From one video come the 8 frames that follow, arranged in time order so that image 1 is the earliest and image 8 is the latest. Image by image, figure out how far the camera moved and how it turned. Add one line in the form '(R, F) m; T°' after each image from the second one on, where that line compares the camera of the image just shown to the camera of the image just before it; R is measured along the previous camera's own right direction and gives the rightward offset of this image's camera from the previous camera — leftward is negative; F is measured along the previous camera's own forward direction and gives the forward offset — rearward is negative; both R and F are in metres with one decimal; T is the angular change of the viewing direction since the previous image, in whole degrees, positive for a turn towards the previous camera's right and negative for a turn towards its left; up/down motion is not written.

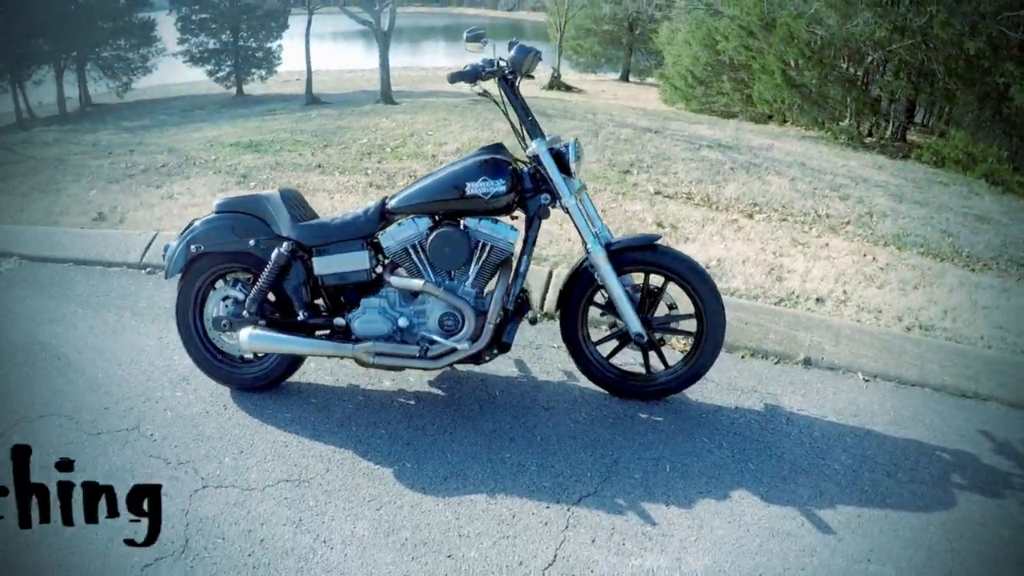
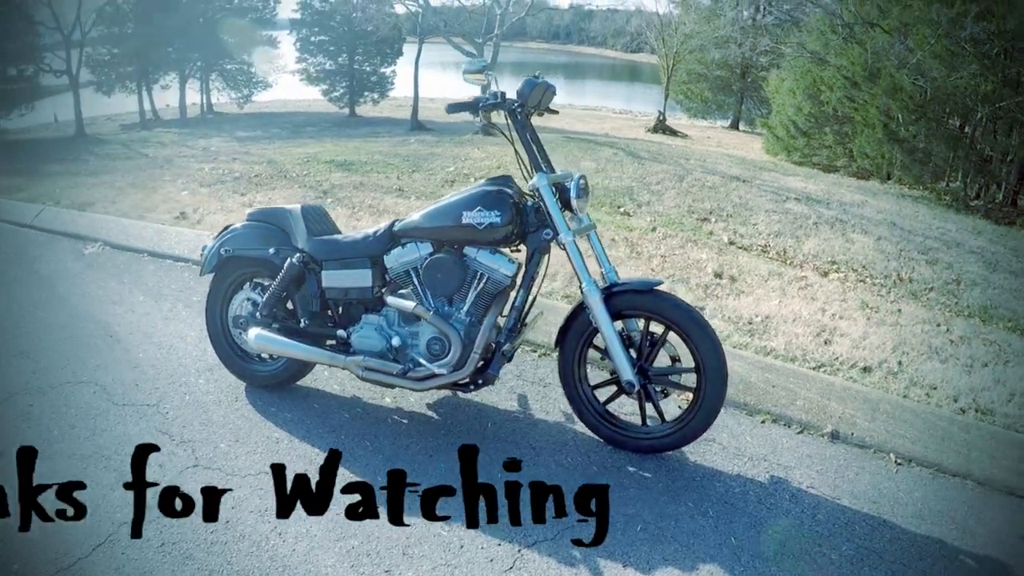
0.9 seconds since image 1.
(+0.5, +0.2) m; -7°
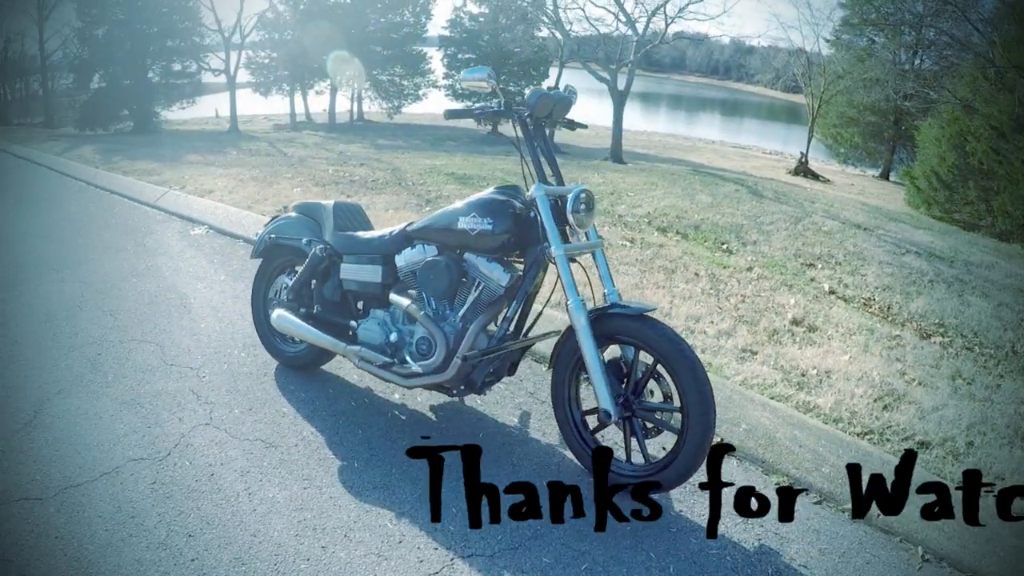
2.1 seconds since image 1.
(+0.6, +0.2) m; -10°
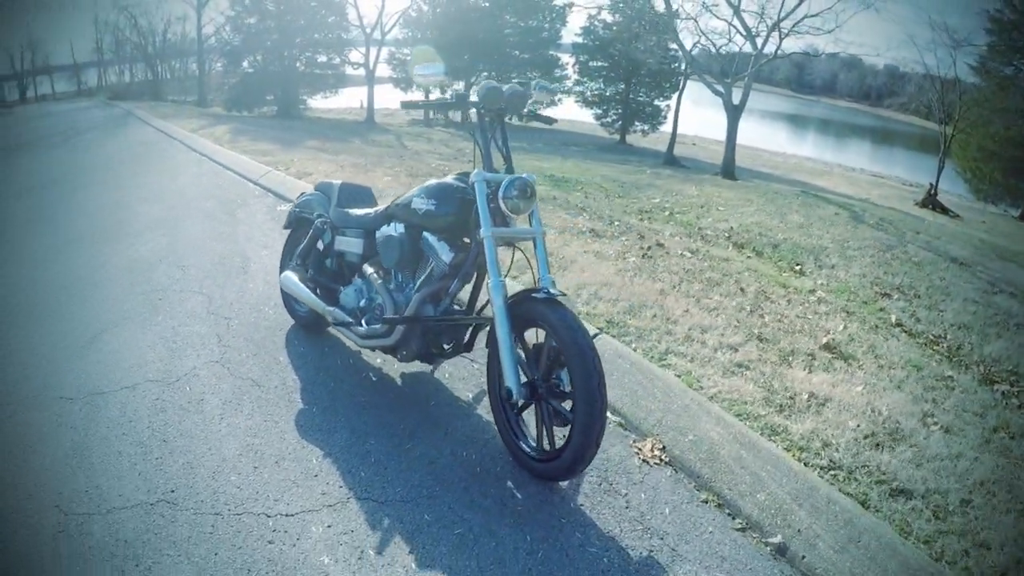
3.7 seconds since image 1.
(+0.8, -0.1) m; -9°
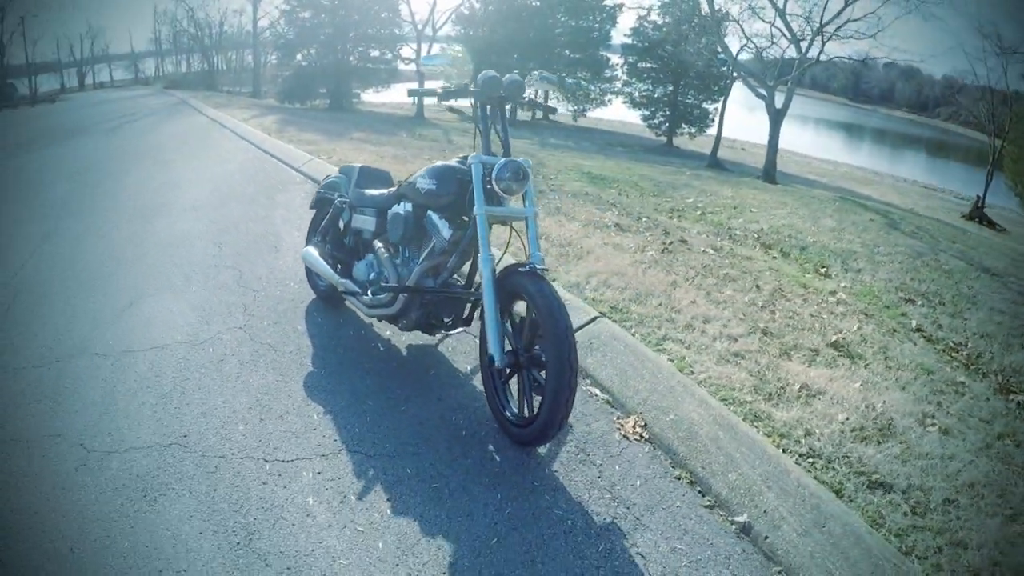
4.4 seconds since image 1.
(+0.2, -0.2) m; -3°
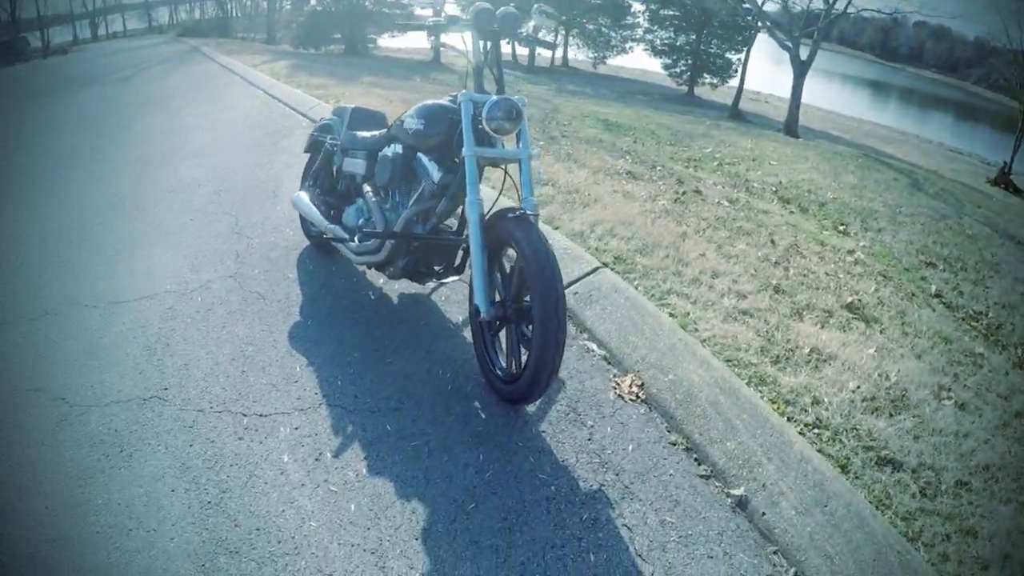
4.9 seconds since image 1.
(+0.1, +0.2) m; -1°
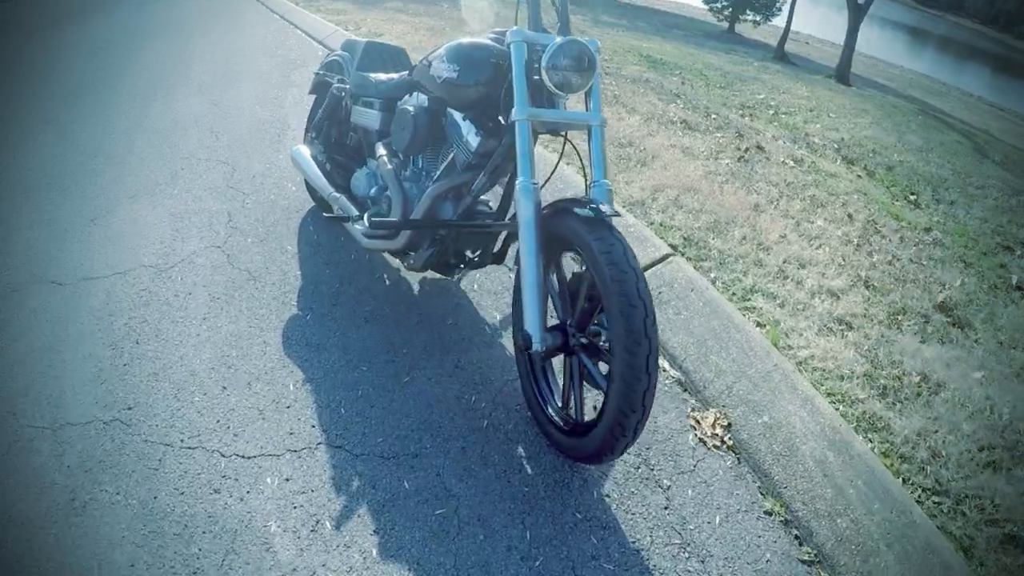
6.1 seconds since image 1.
(-0.2, +0.7) m; -1°
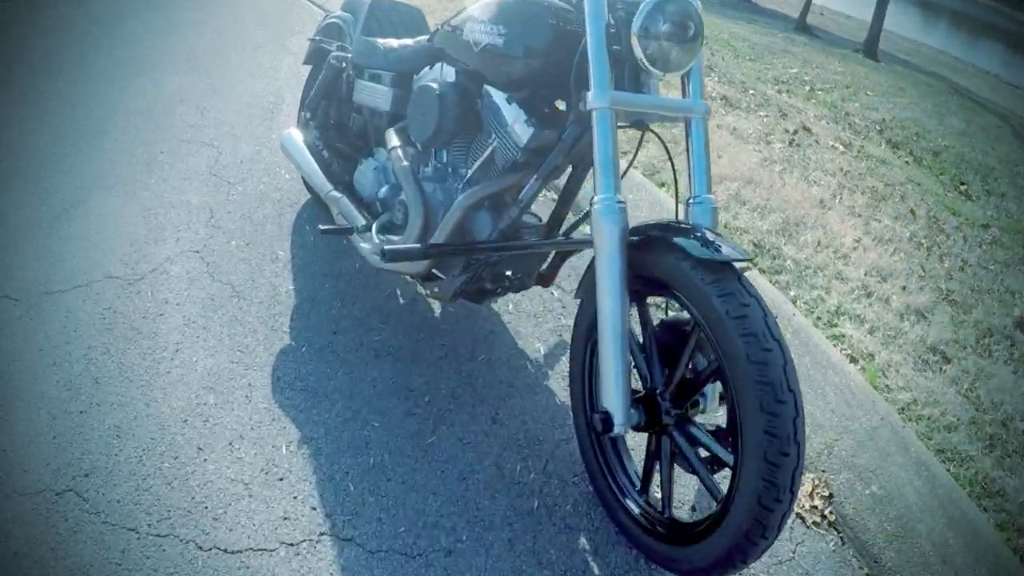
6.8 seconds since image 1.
(-0.2, +0.6) m; +1°
